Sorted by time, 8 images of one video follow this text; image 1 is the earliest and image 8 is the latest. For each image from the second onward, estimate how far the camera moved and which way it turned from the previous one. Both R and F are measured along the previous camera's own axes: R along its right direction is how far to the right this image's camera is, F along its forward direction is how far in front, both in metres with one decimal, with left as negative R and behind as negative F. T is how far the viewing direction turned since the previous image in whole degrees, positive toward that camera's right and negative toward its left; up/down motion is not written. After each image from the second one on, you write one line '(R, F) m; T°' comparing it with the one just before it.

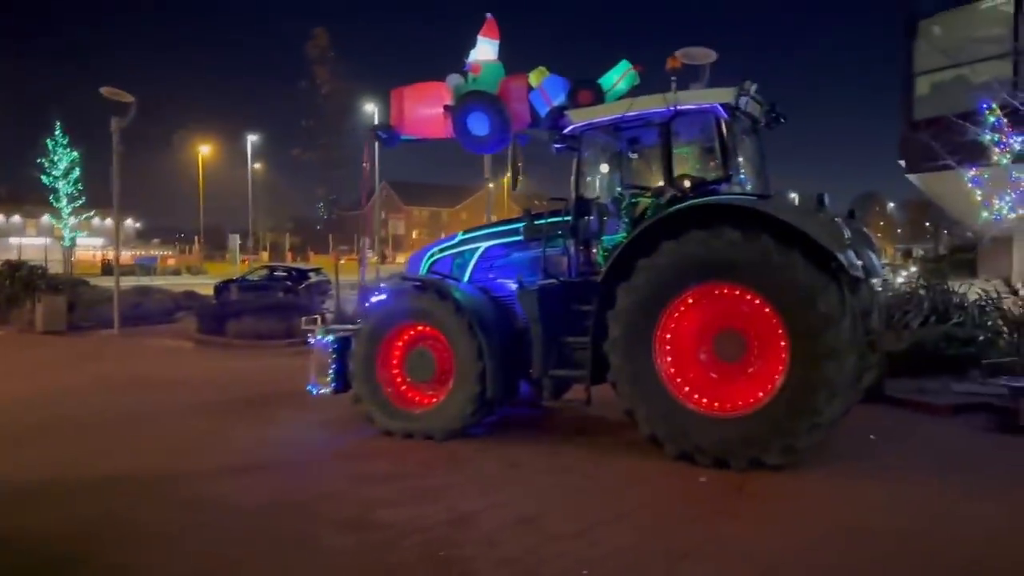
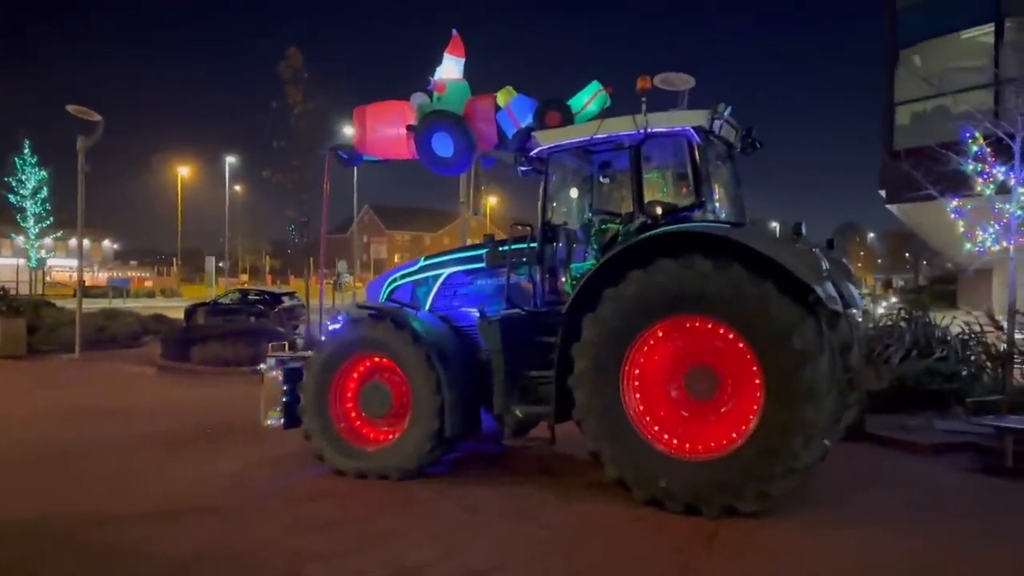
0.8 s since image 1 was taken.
(+0.2, +0.4) m; +1°
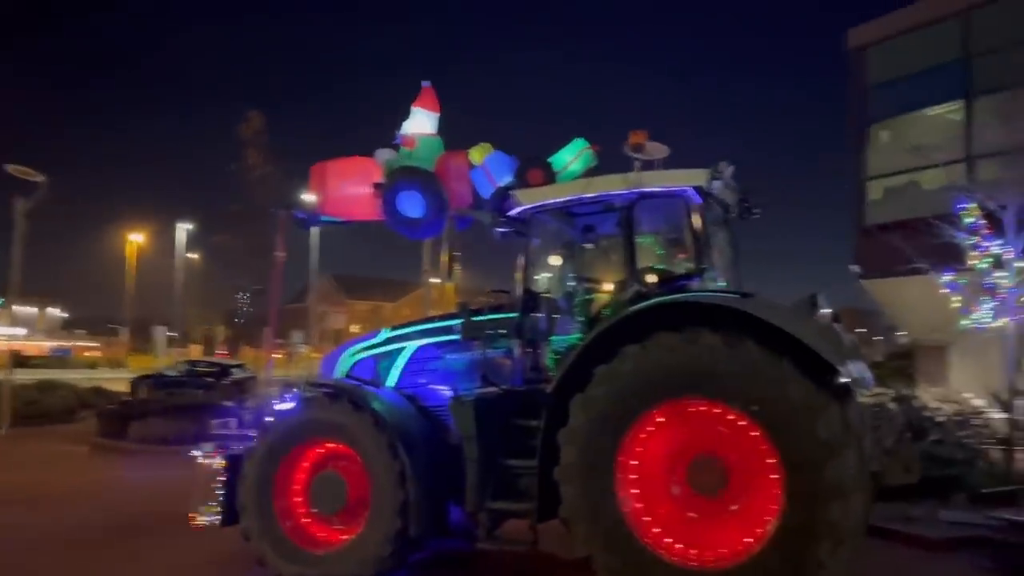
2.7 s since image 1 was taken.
(-0.1, +0.8) m; +3°
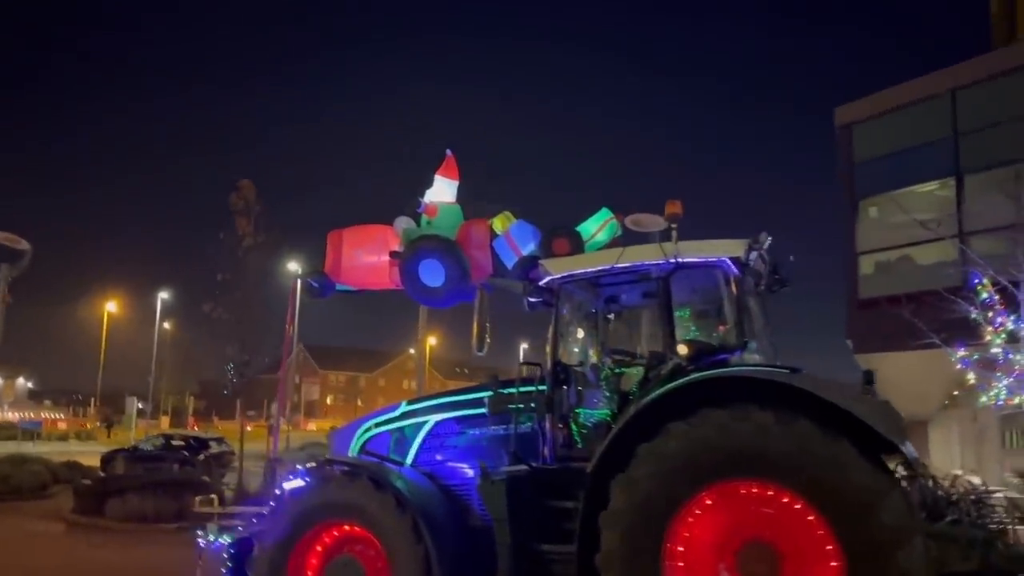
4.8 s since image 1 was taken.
(-0.4, +0.2) m; +2°
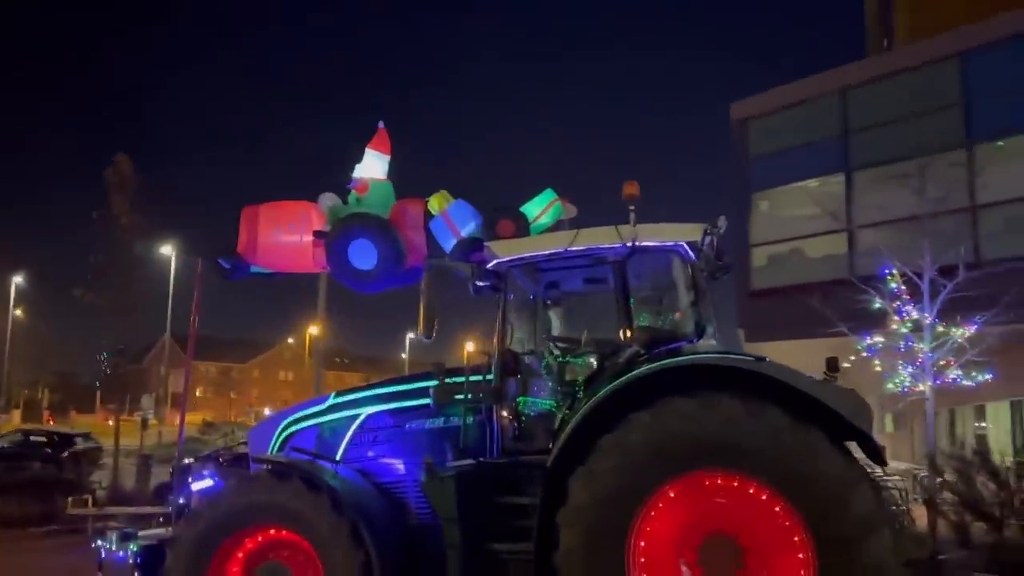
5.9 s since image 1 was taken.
(-0.5, +0.4) m; +8°
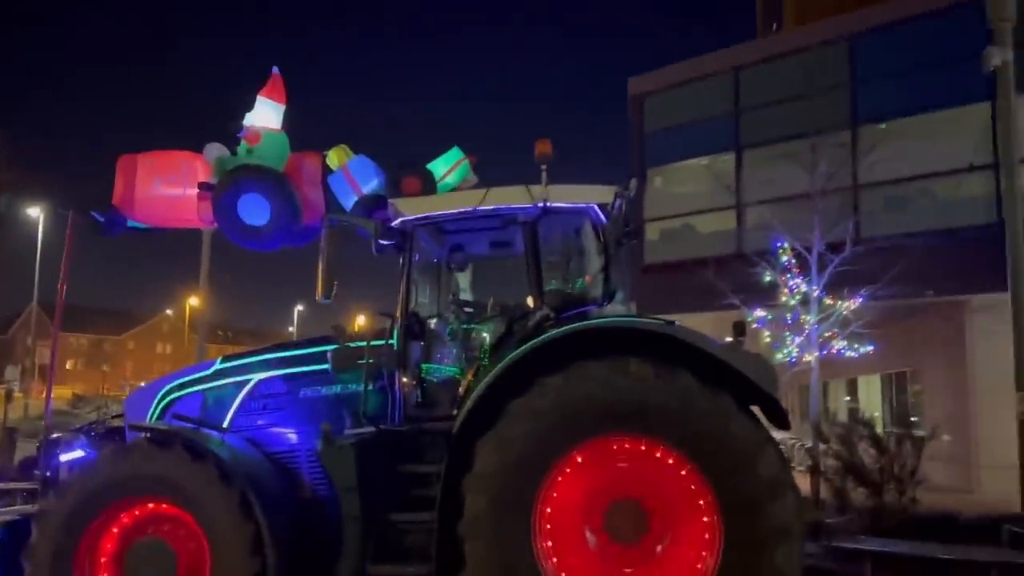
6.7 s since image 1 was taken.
(-0.1, +0.2) m; +7°
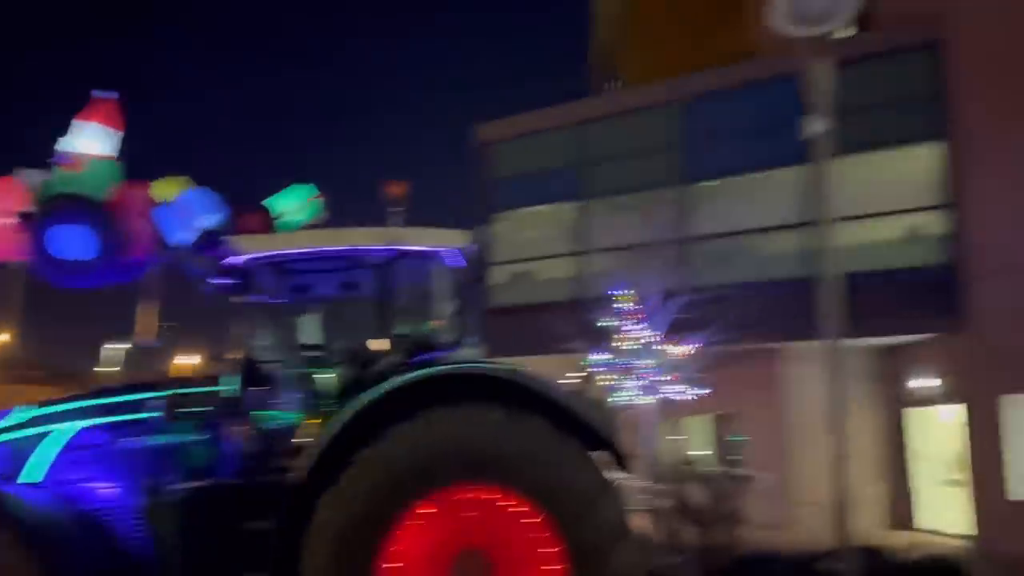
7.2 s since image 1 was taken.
(0.0, +0.1) m; +11°
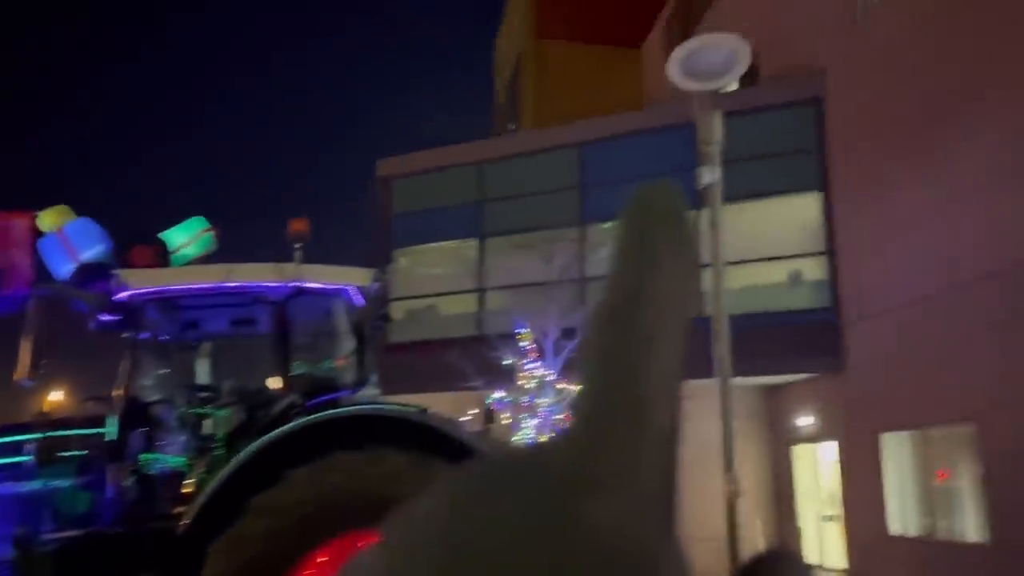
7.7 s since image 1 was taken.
(0.0, 0.0) m; +7°
